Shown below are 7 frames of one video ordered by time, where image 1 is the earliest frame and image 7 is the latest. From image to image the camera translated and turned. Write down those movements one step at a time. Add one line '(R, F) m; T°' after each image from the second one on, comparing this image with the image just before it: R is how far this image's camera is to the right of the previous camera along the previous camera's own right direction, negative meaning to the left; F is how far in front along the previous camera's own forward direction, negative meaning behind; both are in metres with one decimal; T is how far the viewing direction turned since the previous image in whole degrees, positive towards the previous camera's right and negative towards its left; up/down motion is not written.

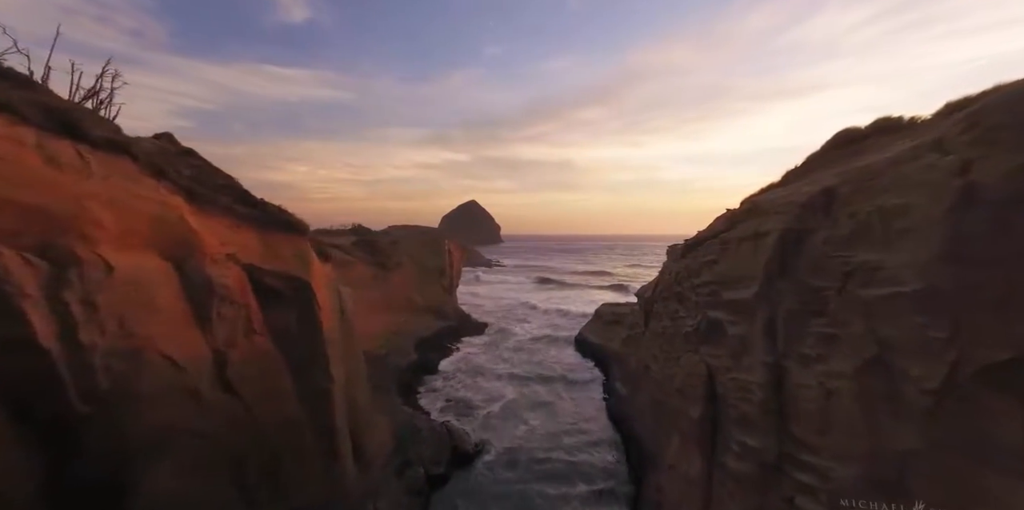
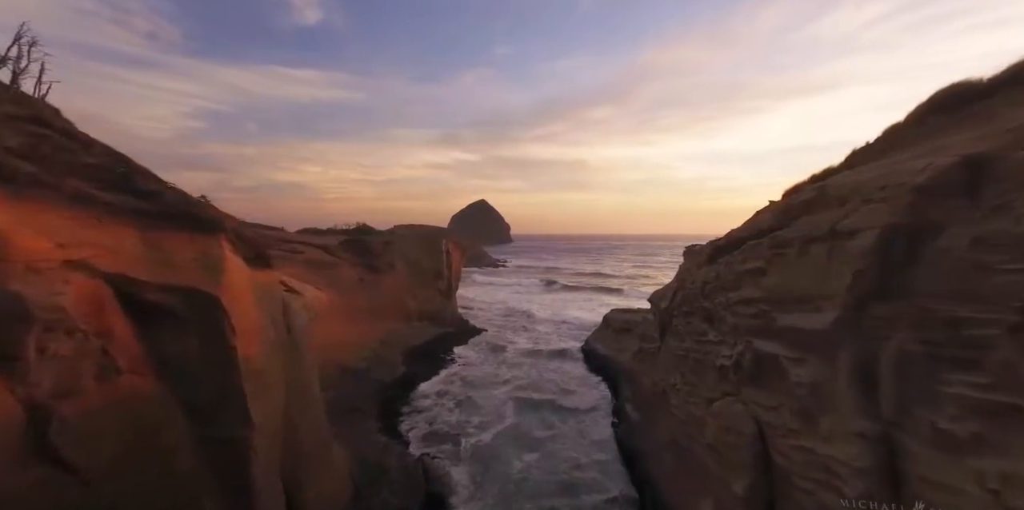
(+0.3, +1.3) m; -1°
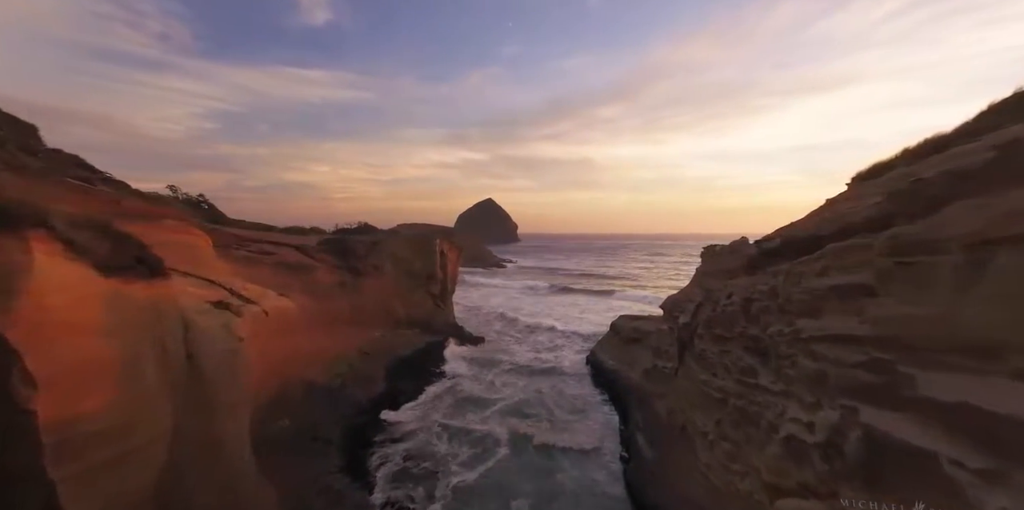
(+0.3, +1.4) m; -1°
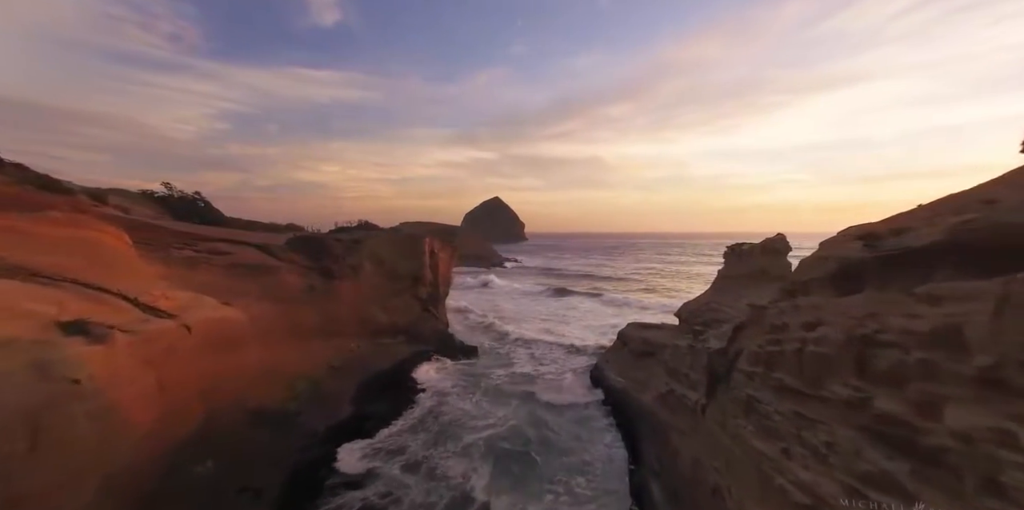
(+0.4, +1.6) m; -1°
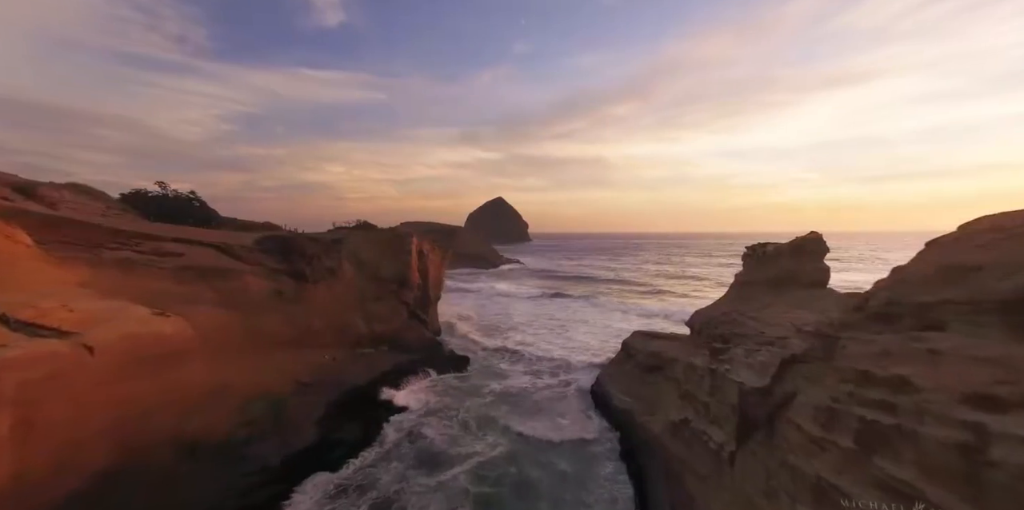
(+0.3, +1.2) m; -1°
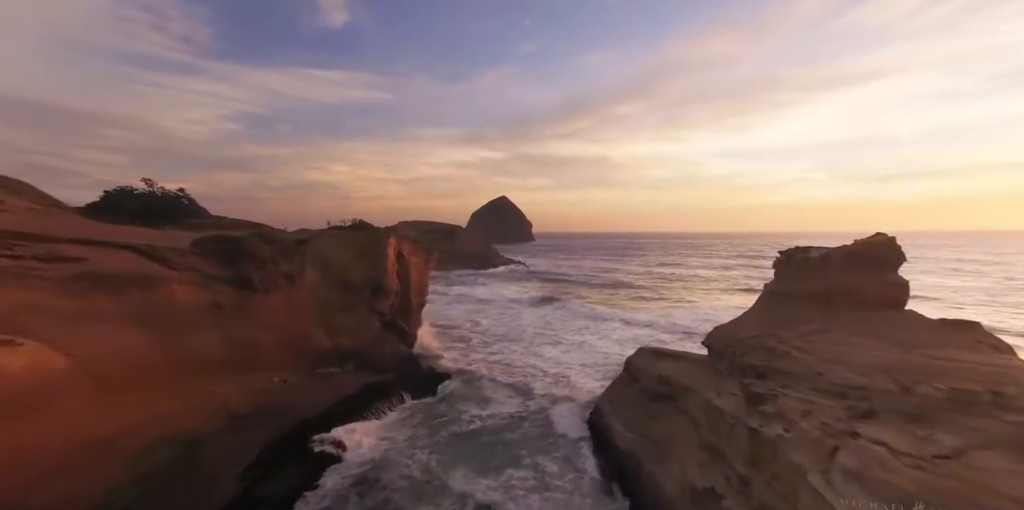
(+0.4, +1.7) m; 0°
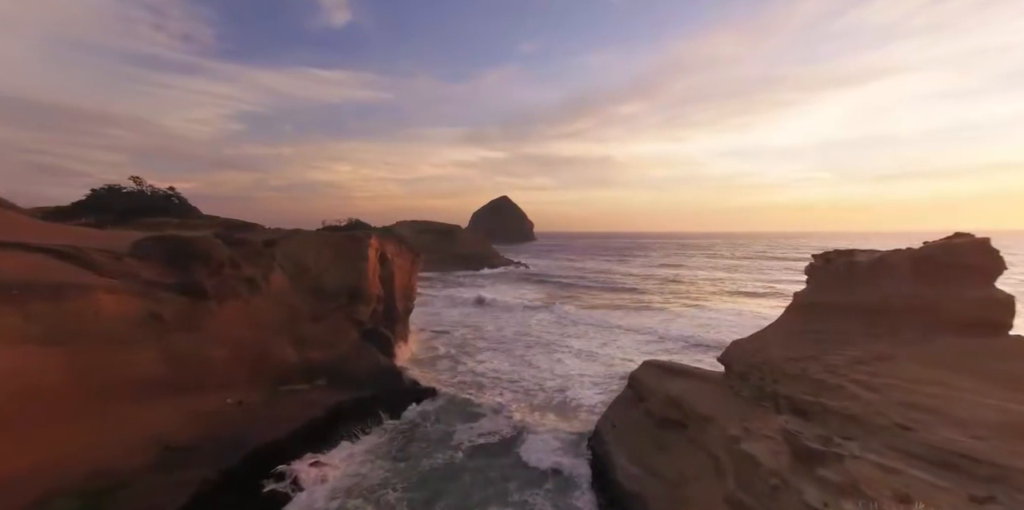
(+0.3, +1.2) m; 0°
